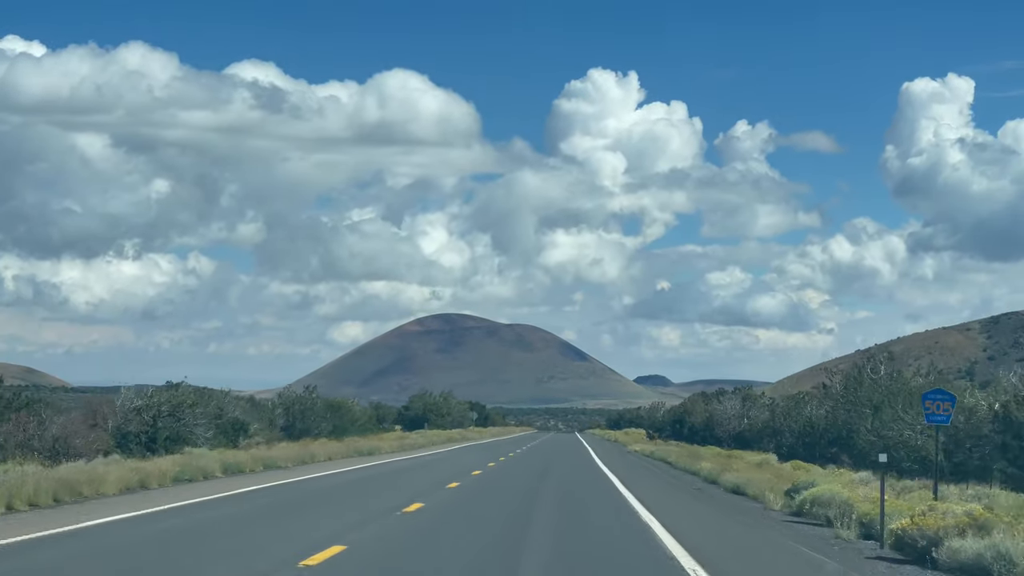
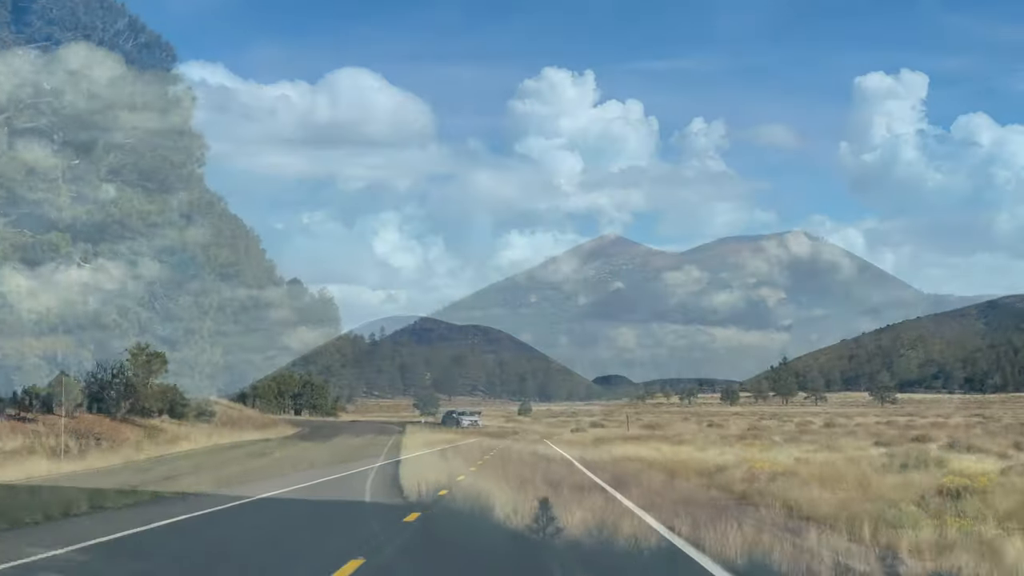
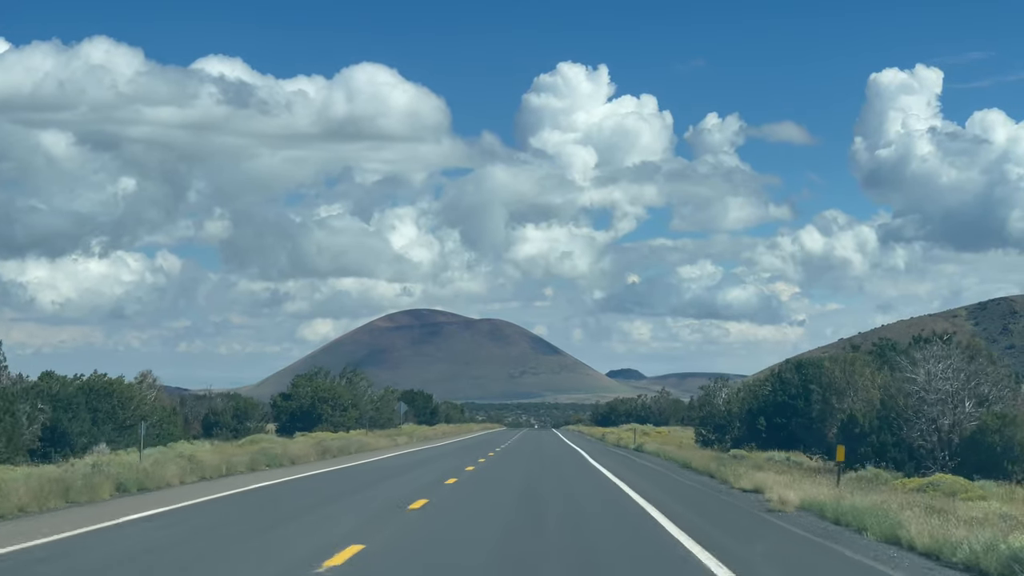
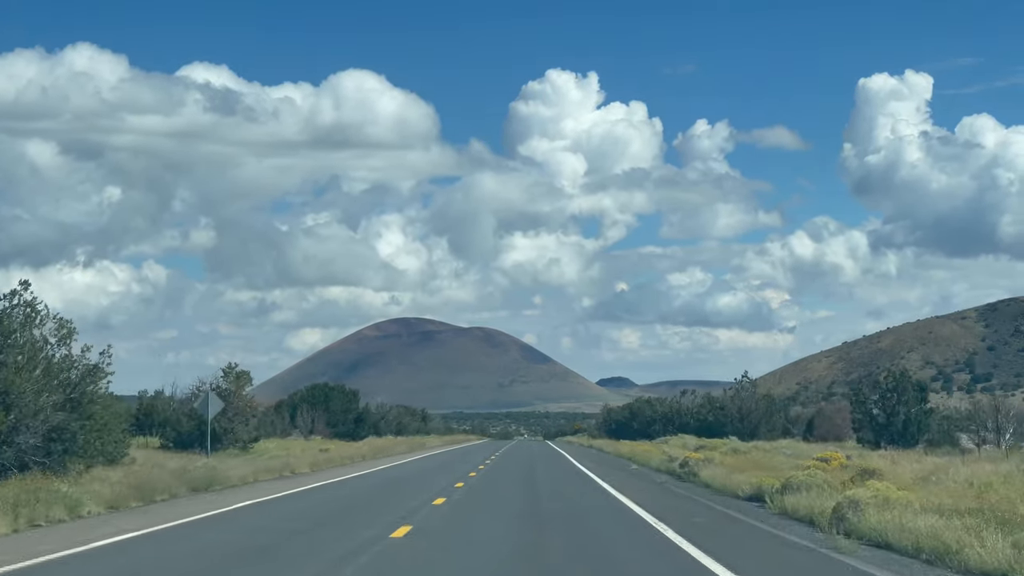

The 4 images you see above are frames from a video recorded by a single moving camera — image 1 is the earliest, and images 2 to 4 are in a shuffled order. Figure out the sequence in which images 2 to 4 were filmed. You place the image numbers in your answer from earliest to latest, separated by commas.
3, 4, 2
